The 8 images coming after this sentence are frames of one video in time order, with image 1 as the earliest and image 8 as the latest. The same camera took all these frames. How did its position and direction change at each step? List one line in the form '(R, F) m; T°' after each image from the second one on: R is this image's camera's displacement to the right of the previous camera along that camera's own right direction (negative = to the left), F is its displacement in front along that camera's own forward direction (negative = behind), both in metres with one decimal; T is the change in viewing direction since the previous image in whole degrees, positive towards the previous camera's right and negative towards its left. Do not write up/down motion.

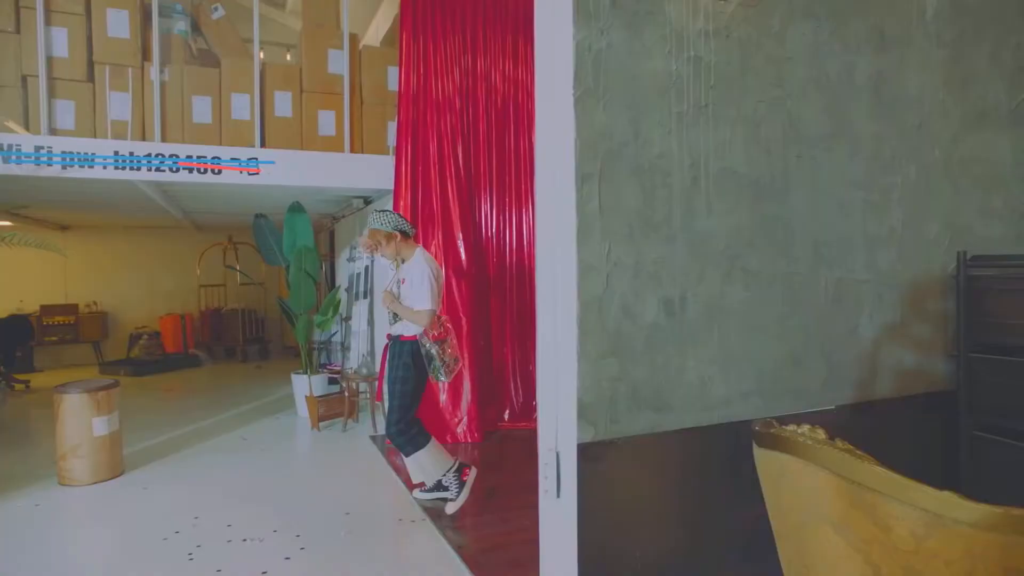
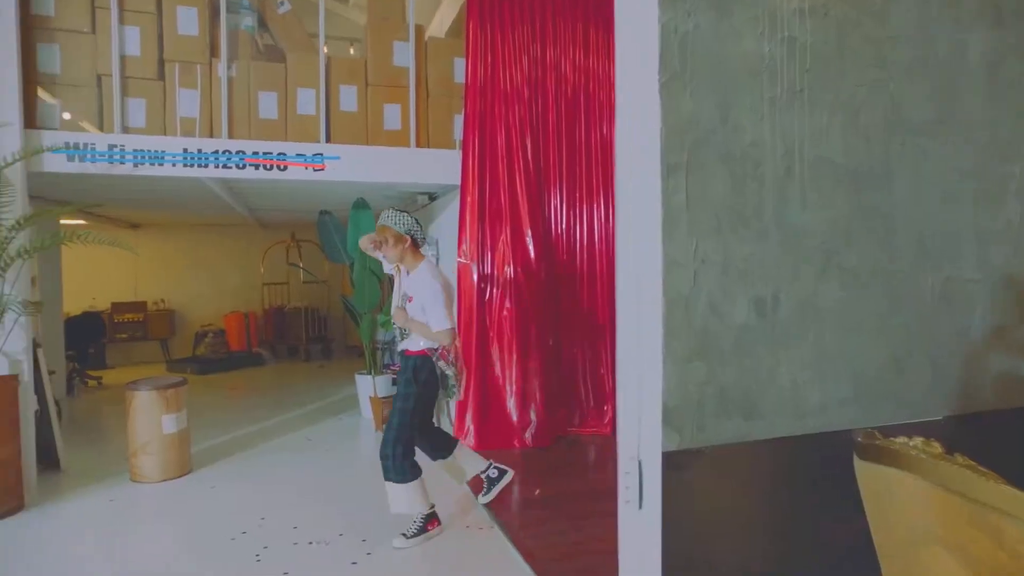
(-0.1, +0.1) m; -4°
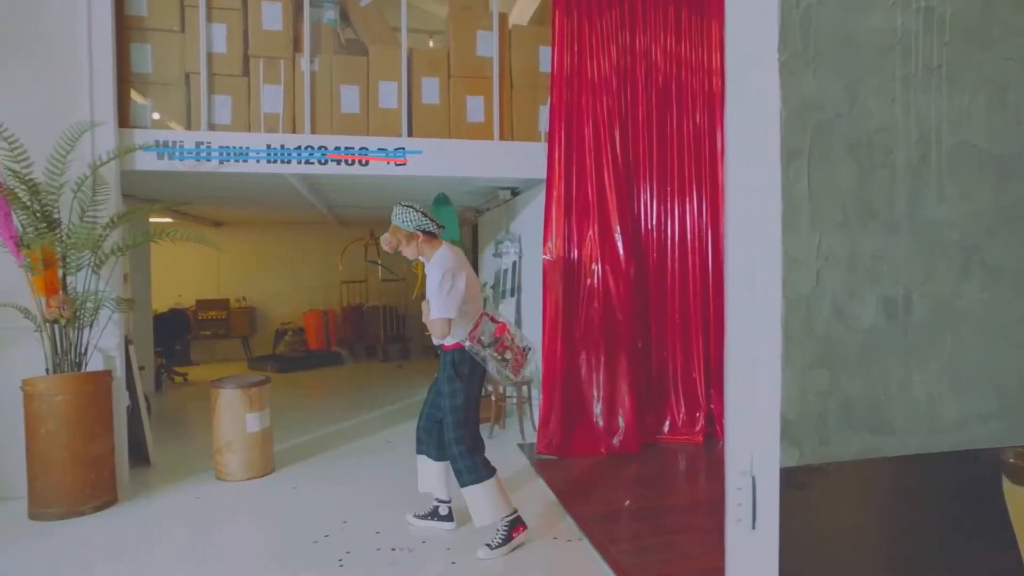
(-0.1, +0.2) m; -5°
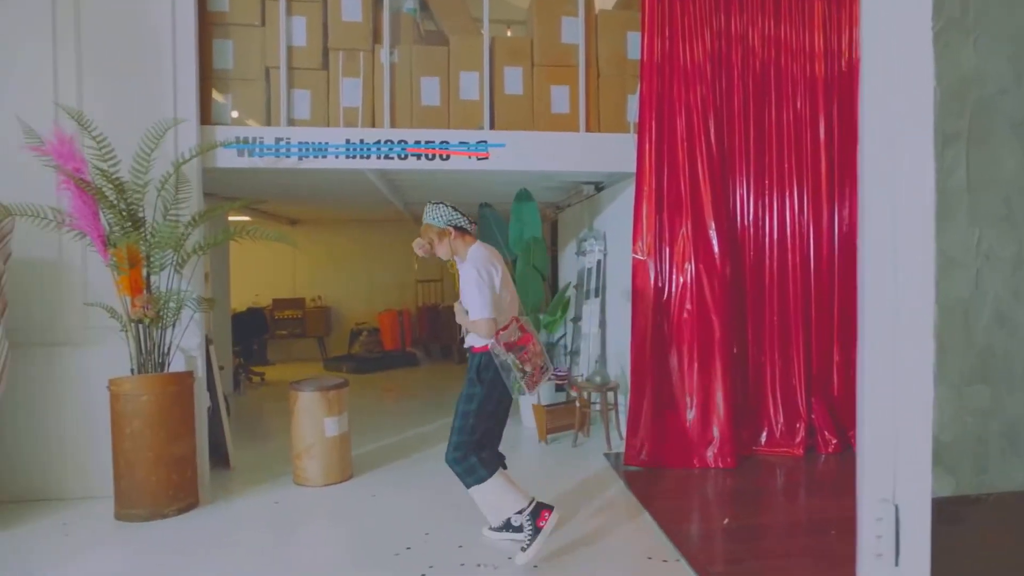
(-0.1, +0.2) m; -5°
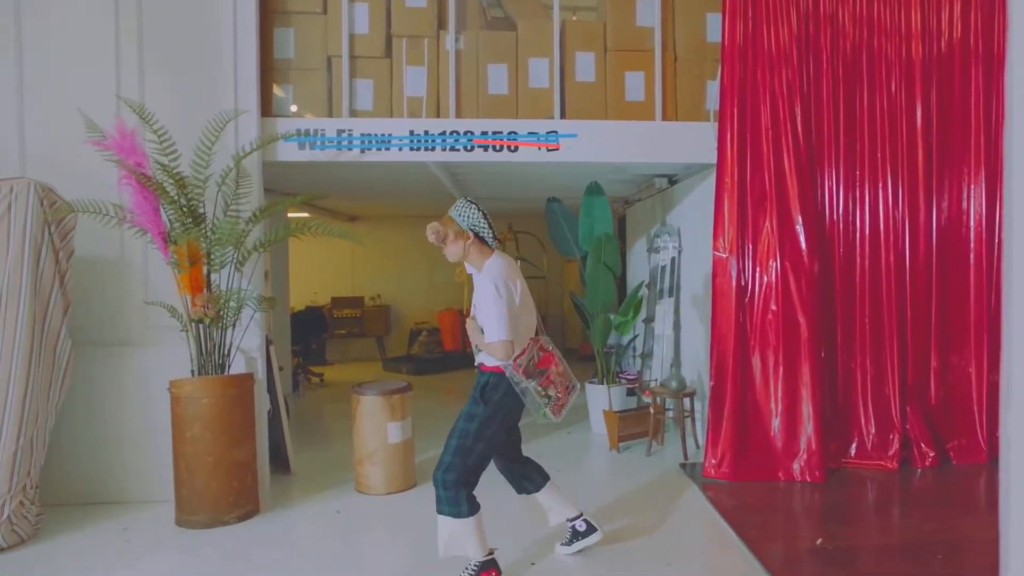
(-0.1, +0.2) m; -4°
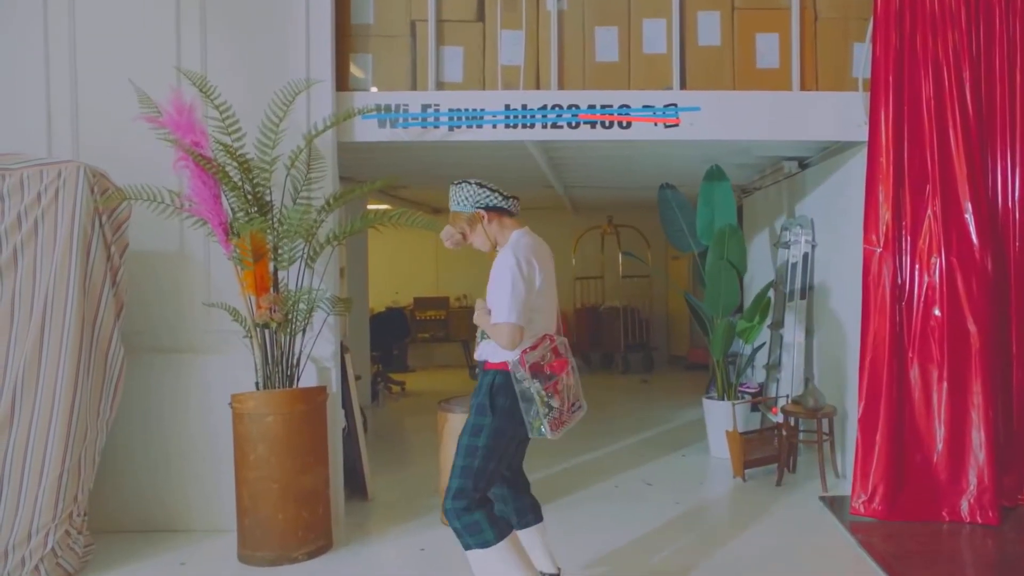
(-0.2, +0.5) m; -6°
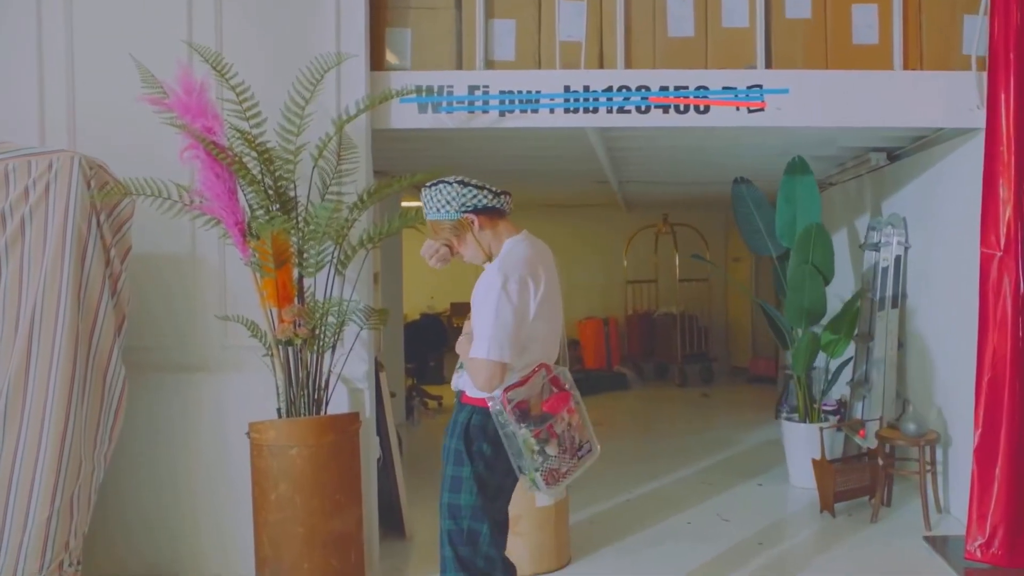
(-0.1, +0.4) m; -2°
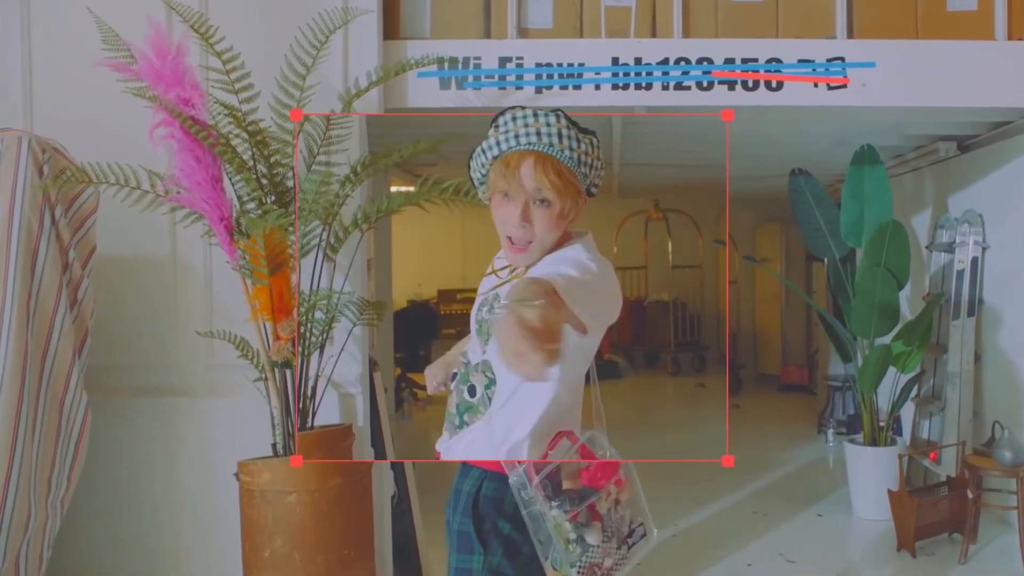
(-0.1, +0.4) m; 0°
